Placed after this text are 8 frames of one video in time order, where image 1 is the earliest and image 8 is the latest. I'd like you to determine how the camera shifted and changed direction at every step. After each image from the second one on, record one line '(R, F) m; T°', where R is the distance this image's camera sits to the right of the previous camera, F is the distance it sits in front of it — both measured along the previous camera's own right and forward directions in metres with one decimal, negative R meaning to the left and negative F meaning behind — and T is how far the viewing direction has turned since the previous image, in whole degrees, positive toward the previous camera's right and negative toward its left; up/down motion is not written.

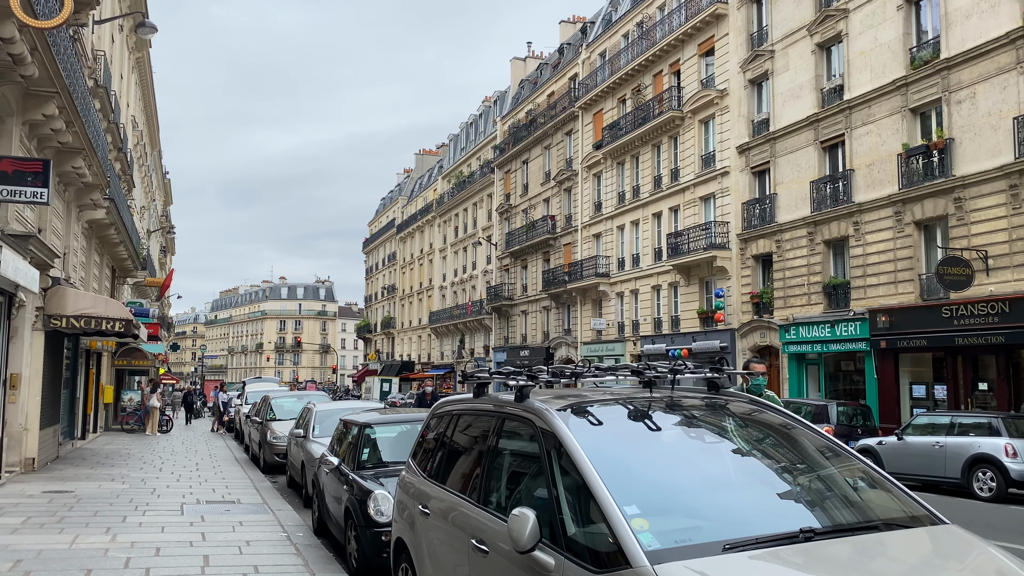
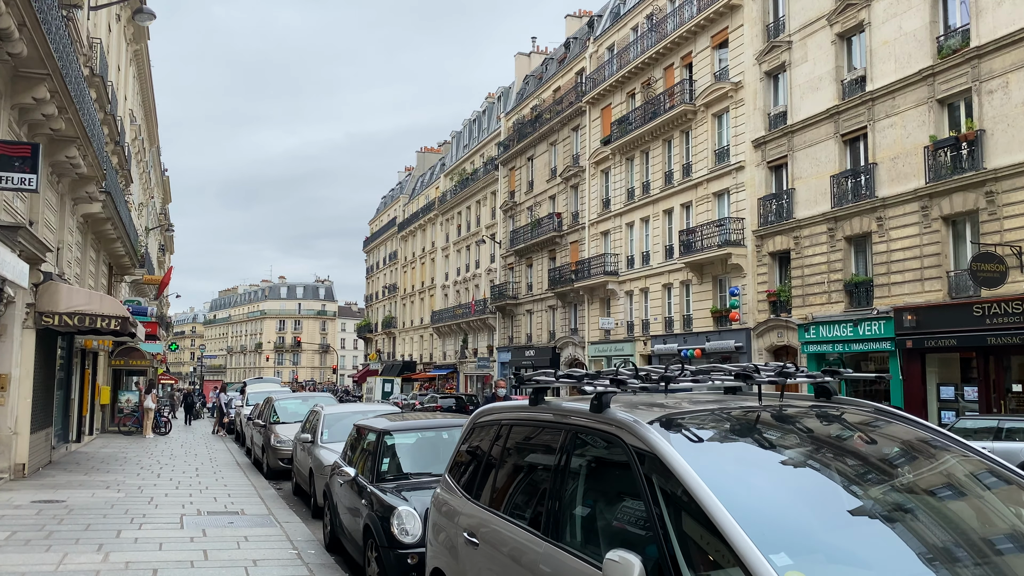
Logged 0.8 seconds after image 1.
(-0.3, +0.8) m; 0°
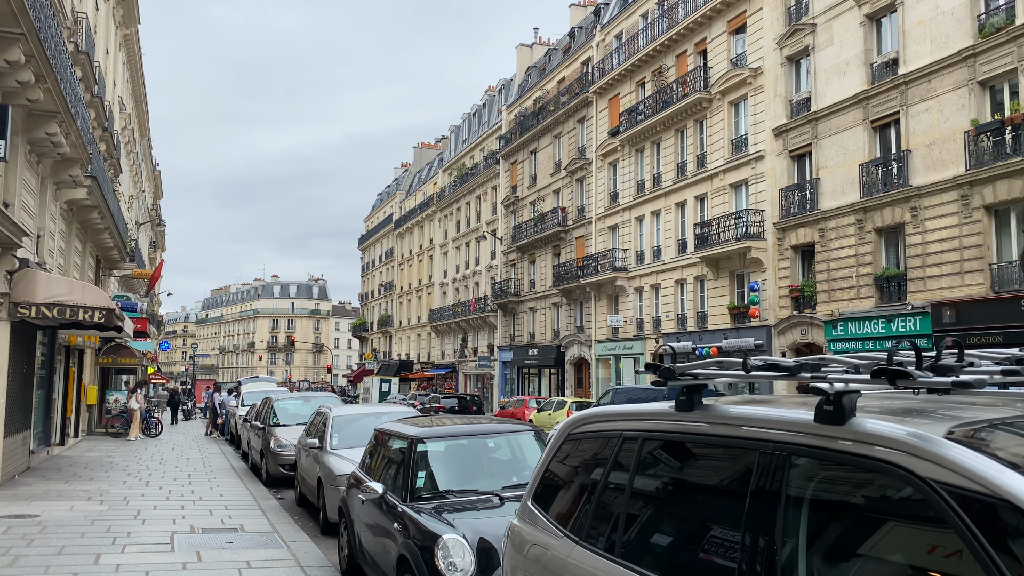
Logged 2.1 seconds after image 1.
(-0.5, +1.3) m; +1°
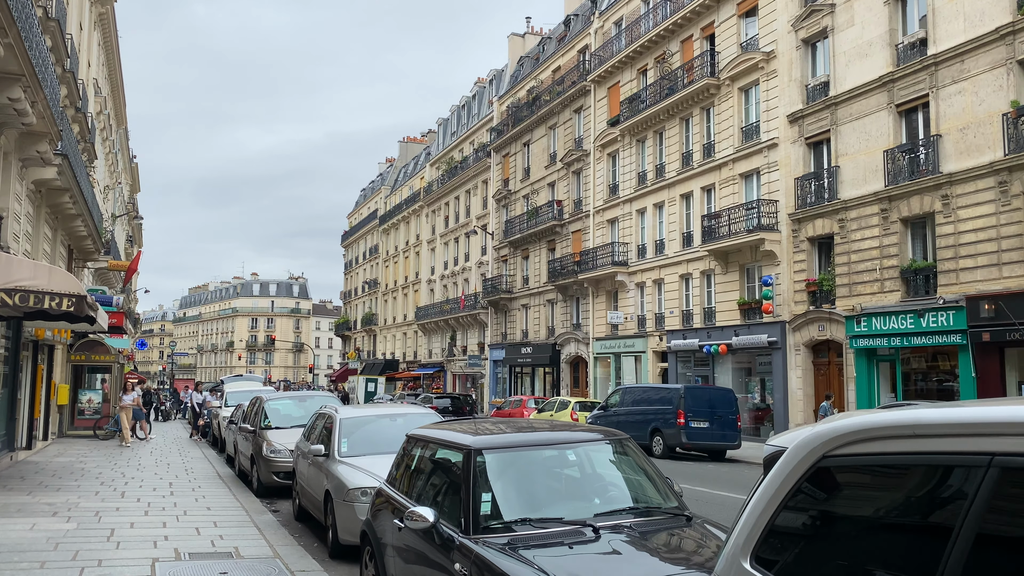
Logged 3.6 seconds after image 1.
(-0.6, +1.4) m; +1°
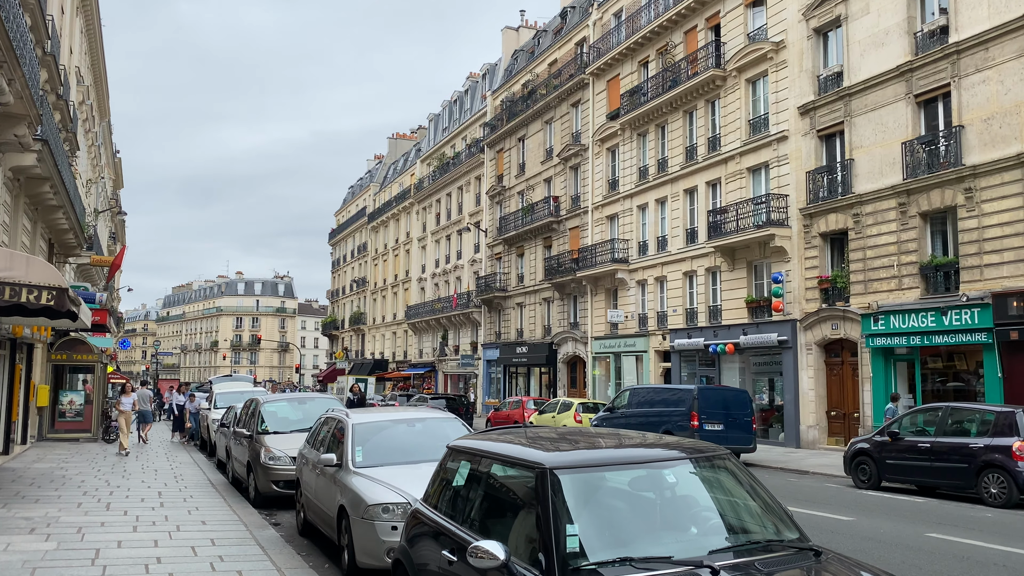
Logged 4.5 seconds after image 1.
(-0.5, +0.9) m; +1°
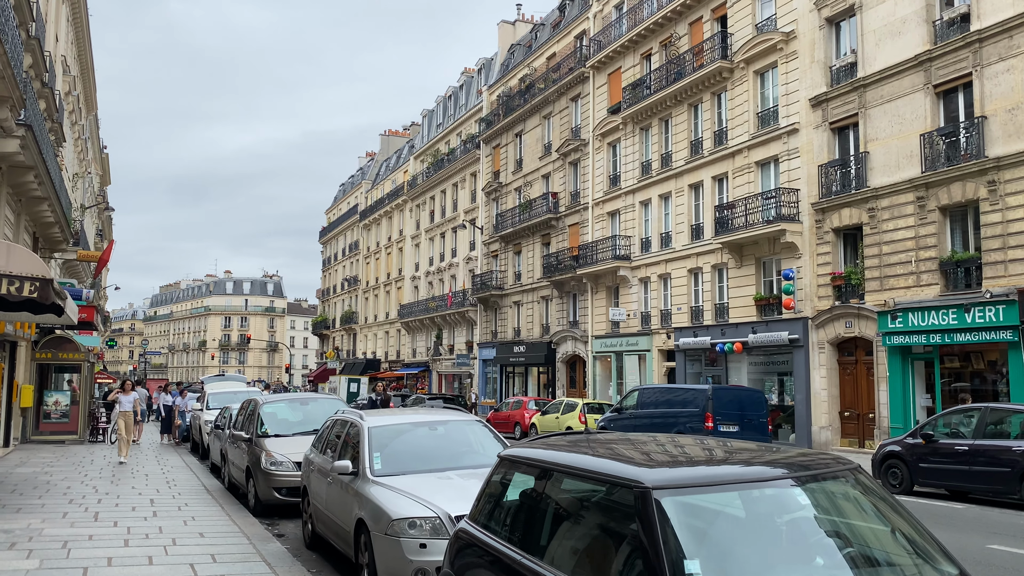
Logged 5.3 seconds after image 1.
(-0.4, +0.8) m; +1°
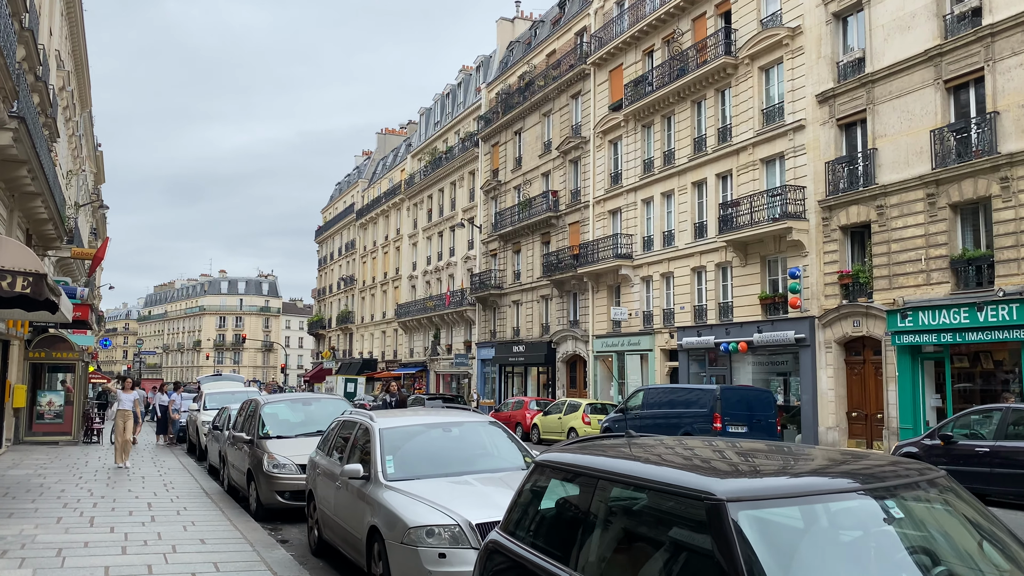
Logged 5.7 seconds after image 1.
(-0.2, +0.4) m; 0°
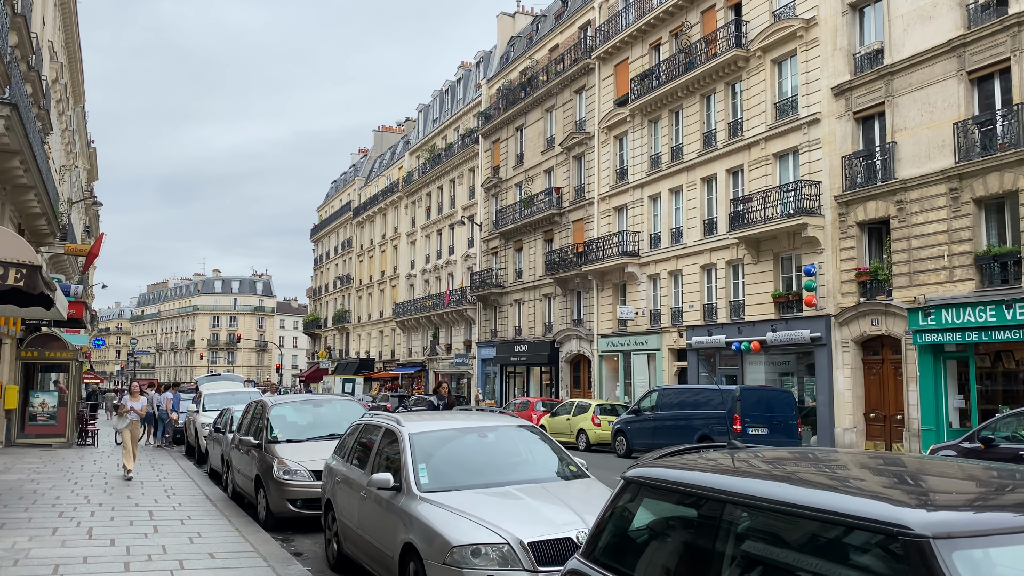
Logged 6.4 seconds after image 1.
(-0.4, +0.6) m; 0°
